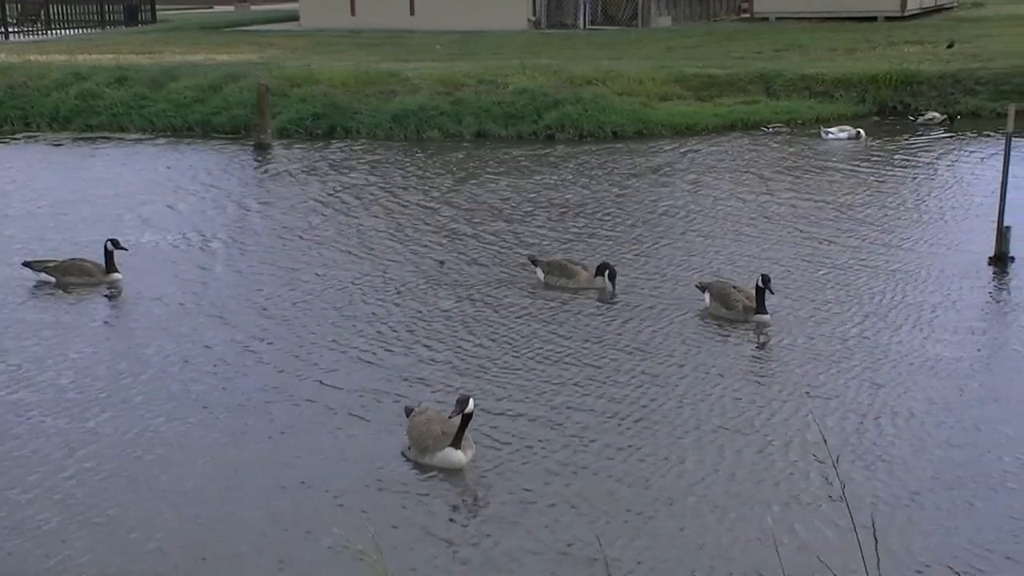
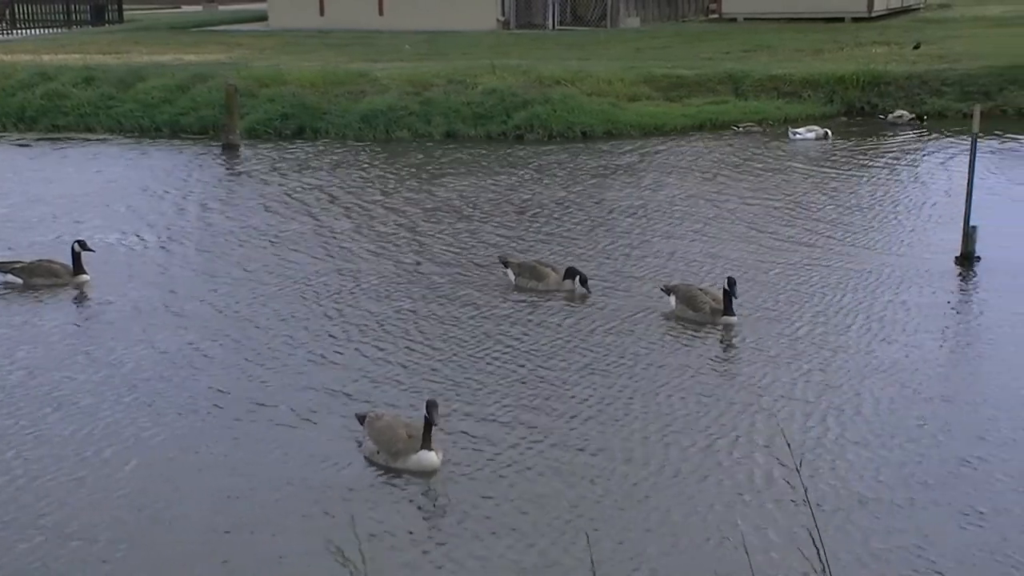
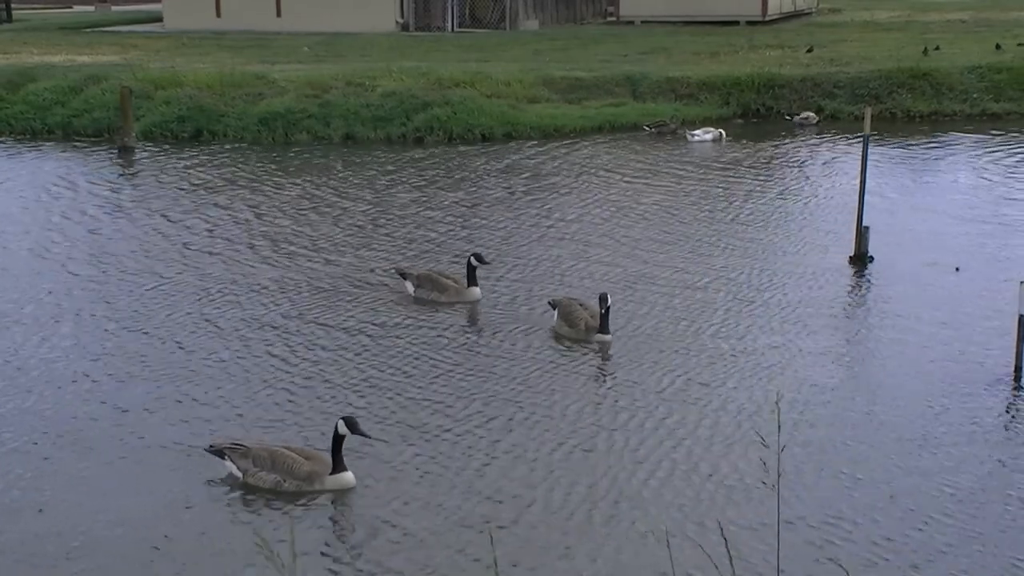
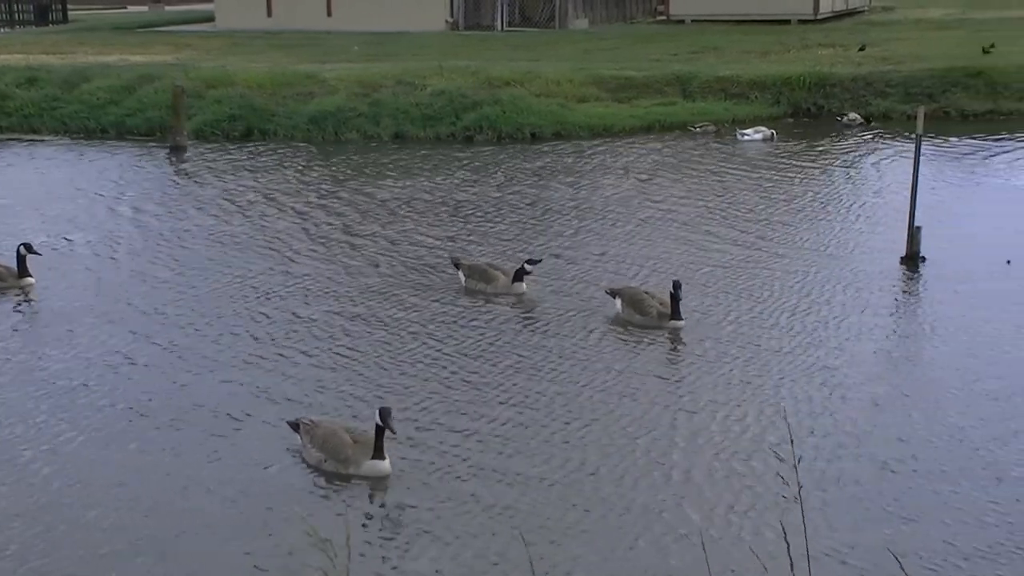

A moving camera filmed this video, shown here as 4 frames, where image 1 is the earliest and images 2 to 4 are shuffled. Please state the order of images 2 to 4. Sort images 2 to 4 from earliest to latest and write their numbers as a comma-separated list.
2, 4, 3
